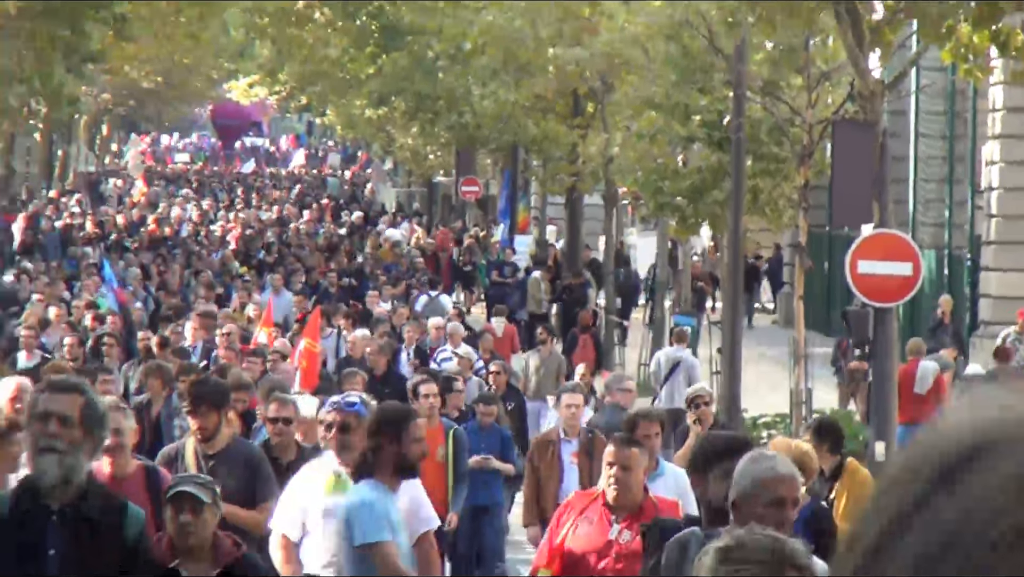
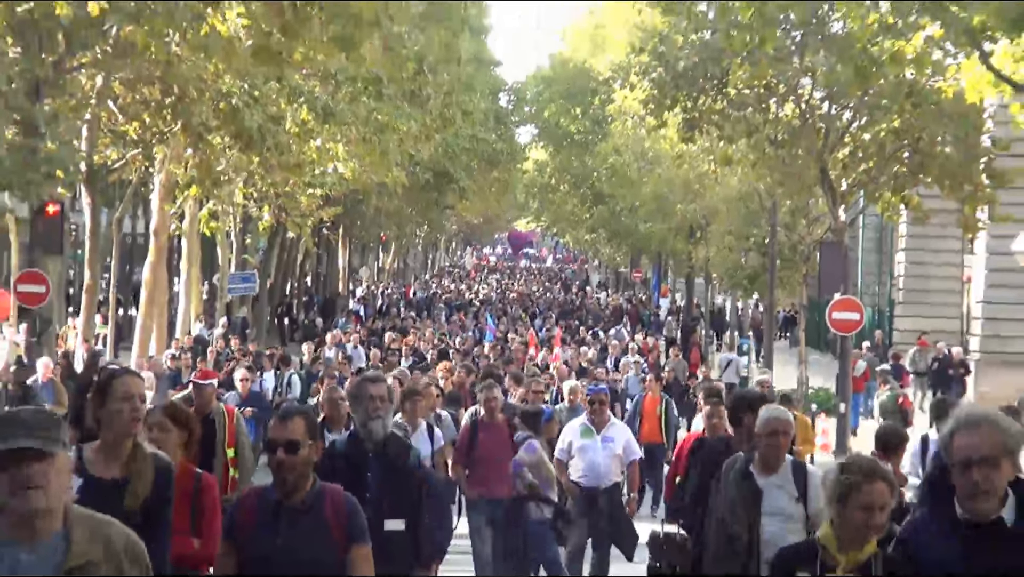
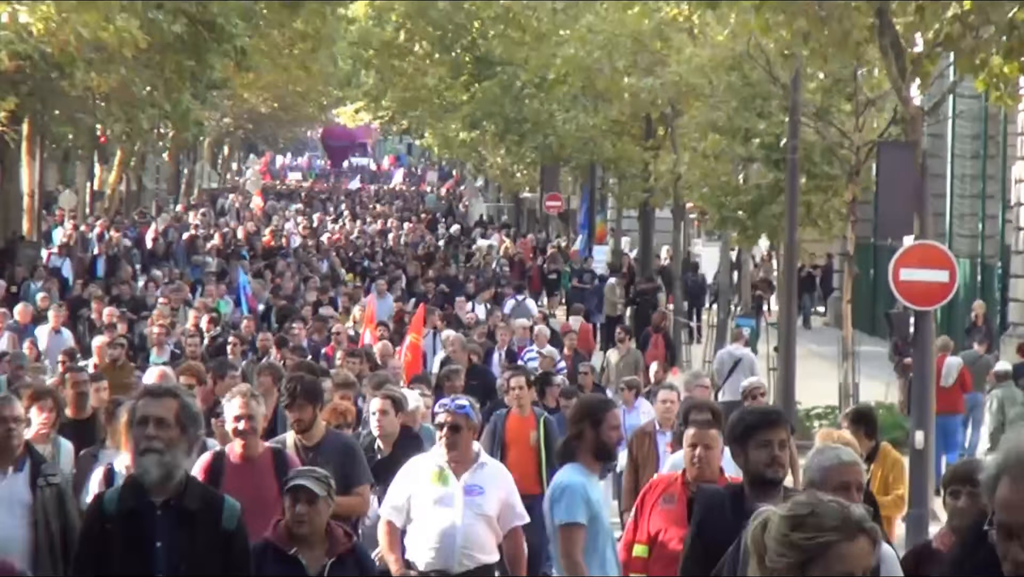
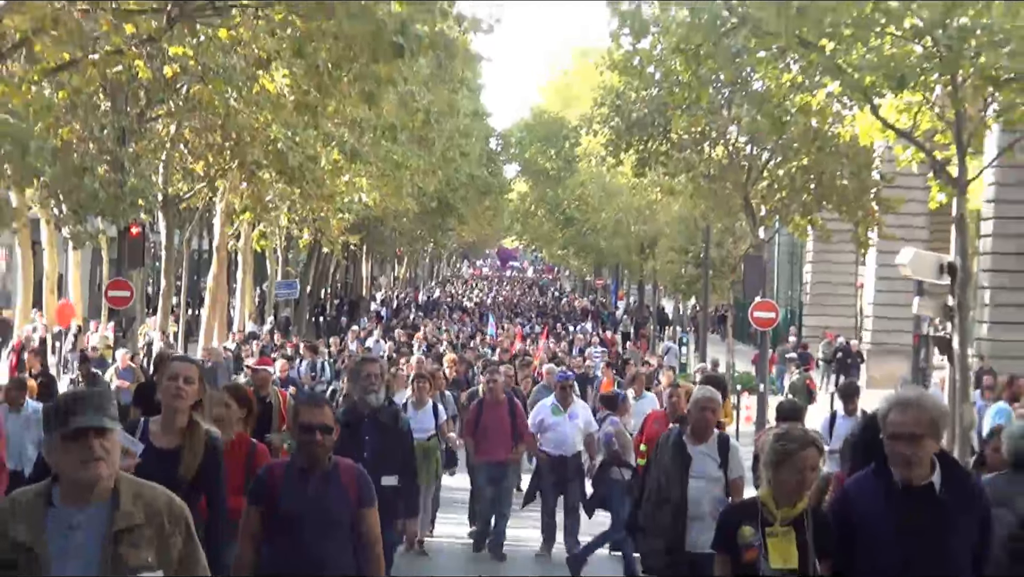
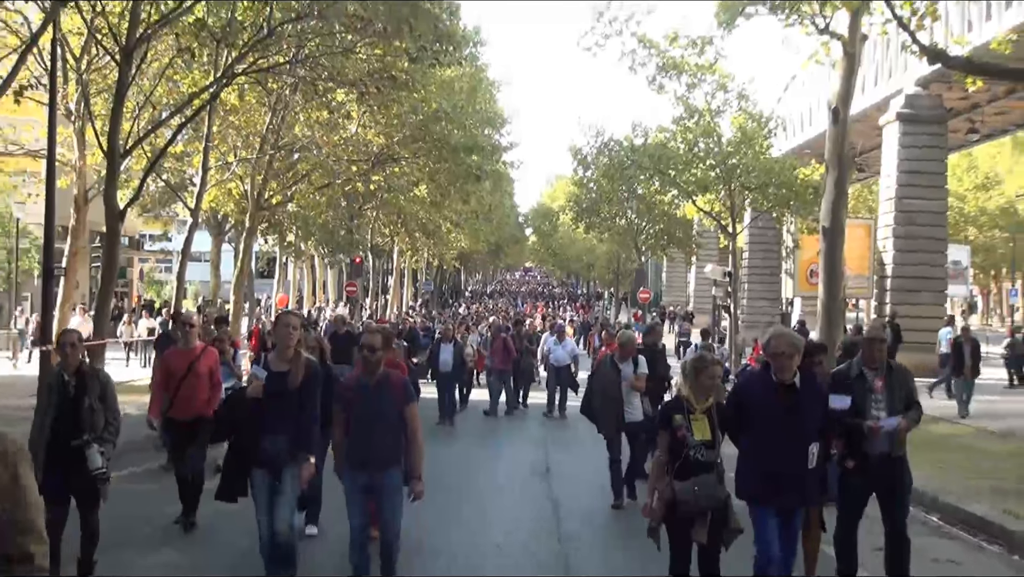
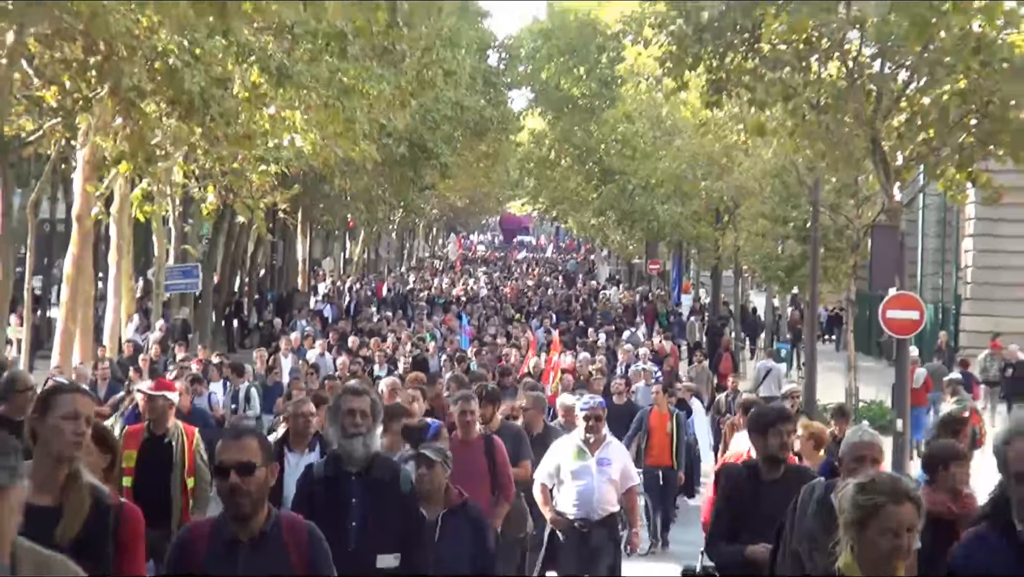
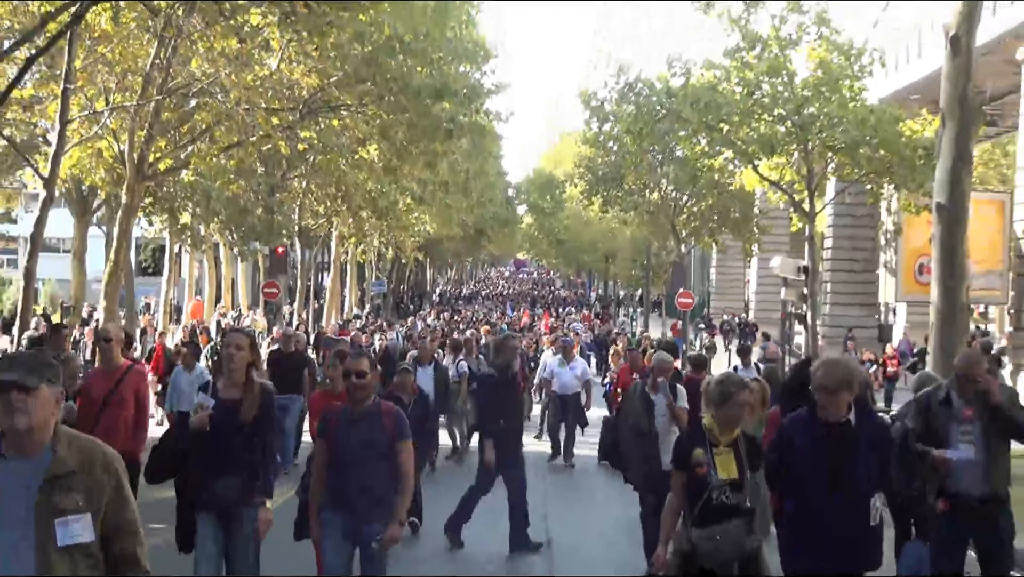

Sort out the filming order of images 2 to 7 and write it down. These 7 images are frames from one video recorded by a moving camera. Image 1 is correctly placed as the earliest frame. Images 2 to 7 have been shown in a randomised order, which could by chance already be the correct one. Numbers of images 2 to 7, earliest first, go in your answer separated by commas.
3, 6, 2, 4, 7, 5
